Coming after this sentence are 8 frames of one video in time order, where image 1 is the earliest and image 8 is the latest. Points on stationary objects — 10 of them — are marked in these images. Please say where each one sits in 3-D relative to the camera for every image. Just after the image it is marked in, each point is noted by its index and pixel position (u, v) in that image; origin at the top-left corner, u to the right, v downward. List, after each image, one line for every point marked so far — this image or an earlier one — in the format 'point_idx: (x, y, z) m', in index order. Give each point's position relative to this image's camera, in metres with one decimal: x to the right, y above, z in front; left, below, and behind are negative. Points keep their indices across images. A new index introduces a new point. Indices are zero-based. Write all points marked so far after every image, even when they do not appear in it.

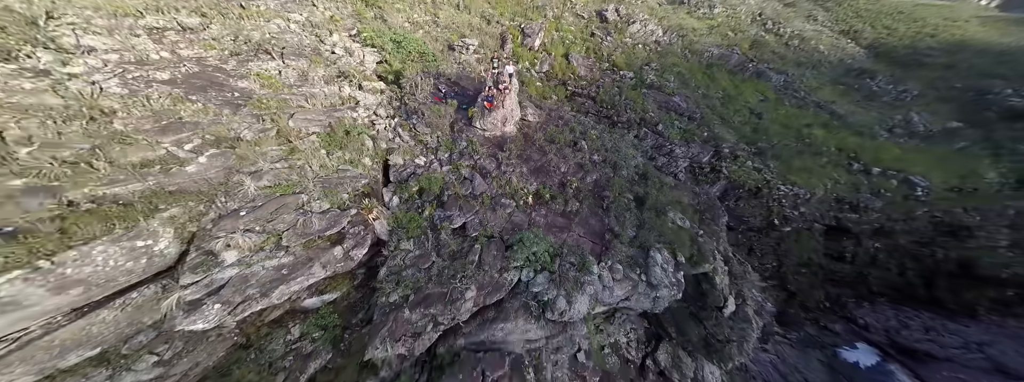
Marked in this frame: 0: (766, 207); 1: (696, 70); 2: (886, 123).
0: (+9.2, -0.6, +10.1) m
1: (+8.3, +5.5, +12.8) m
2: (+17.1, +3.0, +12.8) m
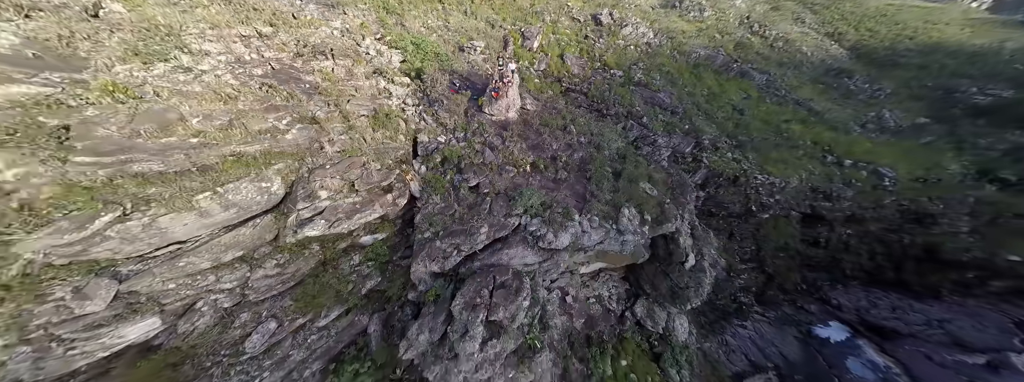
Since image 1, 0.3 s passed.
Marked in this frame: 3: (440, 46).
0: (+9.2, -0.1, +11.1) m
1: (+8.4, +6.0, +13.8) m
2: (+17.1, +3.5, +13.8) m
3: (-2.2, +4.5, +8.6) m
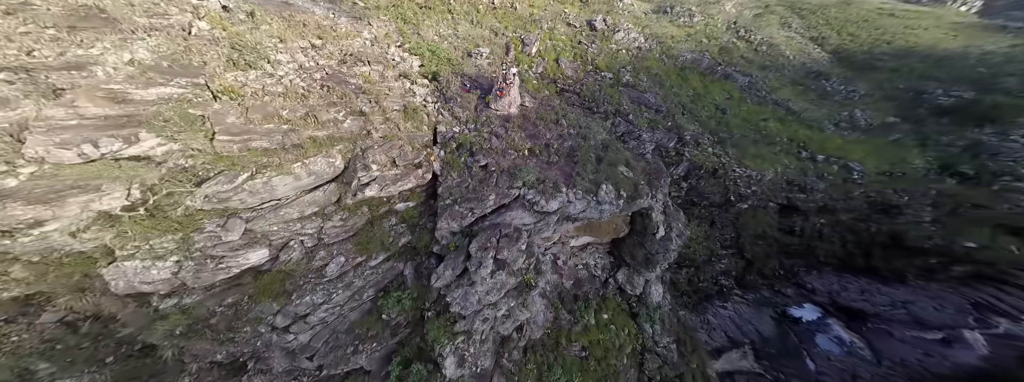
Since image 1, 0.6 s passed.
0: (+9.3, +0.2, +12.3) m
1: (+8.4, +6.3, +14.9) m
2: (+17.2, +3.8, +14.9) m
3: (-2.1, +4.9, +9.8) m
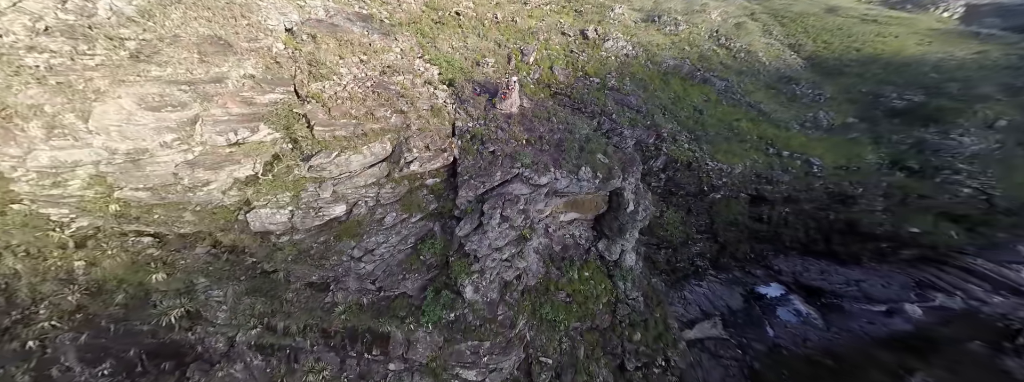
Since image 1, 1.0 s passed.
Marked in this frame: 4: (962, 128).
0: (+9.3, +0.7, +14.0) m
1: (+8.5, +6.8, +16.7) m
2: (+17.2, +4.3, +16.7) m
3: (-2.1, +5.4, +11.5) m
4: (+23.1, +3.2, +14.5) m
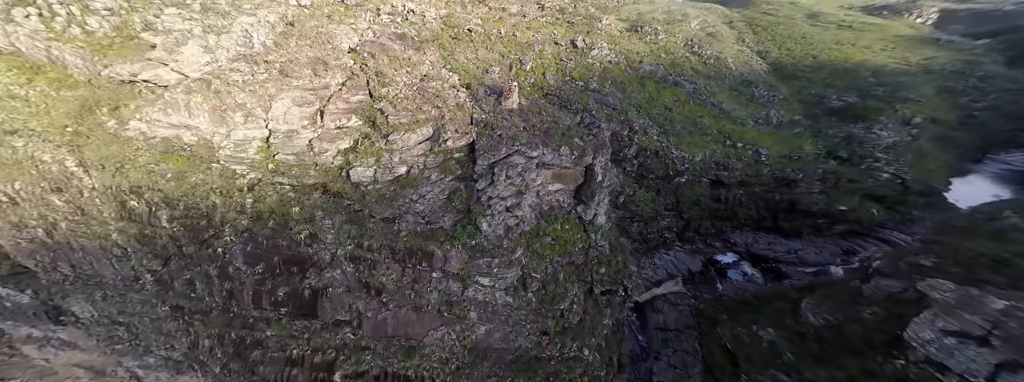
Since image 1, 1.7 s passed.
0: (+9.3, +1.7, +17.2) m
1: (+8.5, +7.8, +19.9) m
2: (+17.3, +5.2, +19.9) m
3: (-2.0, +6.4, +14.7) m
4: (+23.2, +4.1, +17.7) m
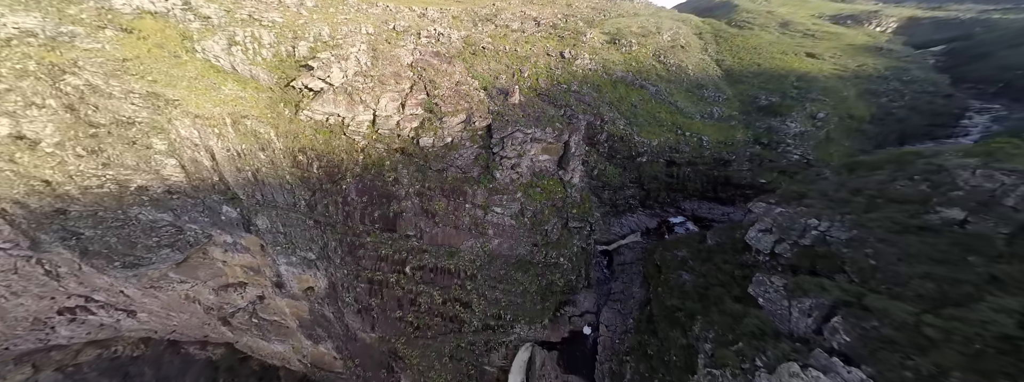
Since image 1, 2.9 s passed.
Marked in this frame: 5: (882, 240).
0: (+9.5, +3.6, +23.0) m
1: (+8.7, +9.7, +25.6) m
2: (+17.4, +7.2, +25.6) m
3: (-1.9, +8.3, +20.5) m
4: (+23.3, +6.0, +23.4) m
5: (+12.7, -1.6, +9.6) m
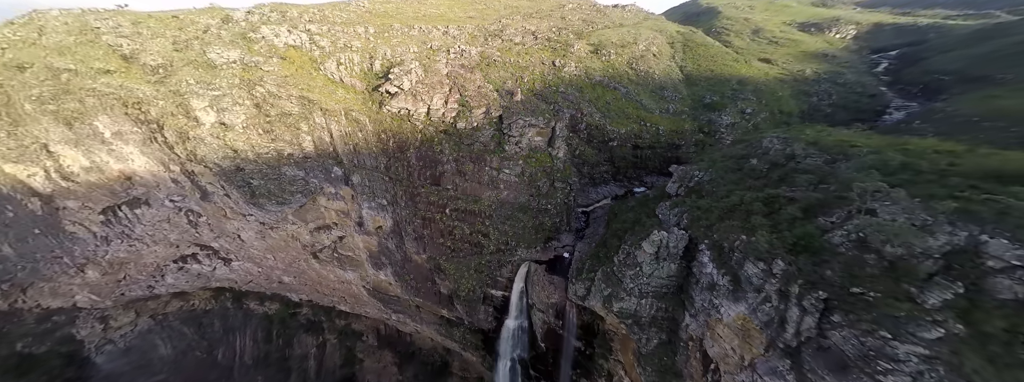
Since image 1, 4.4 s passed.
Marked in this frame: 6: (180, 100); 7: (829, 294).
0: (+9.9, +6.2, +30.7) m
1: (+9.1, +12.4, +33.3) m
2: (+17.8, +9.8, +33.3) m
3: (-1.5, +10.9, +28.2) m
4: (+23.7, +8.6, +31.0) m
5: (+12.9, +0.9, +17.4) m
6: (-23.2, +6.4, +19.8) m
7: (+10.9, -3.5, +9.8) m
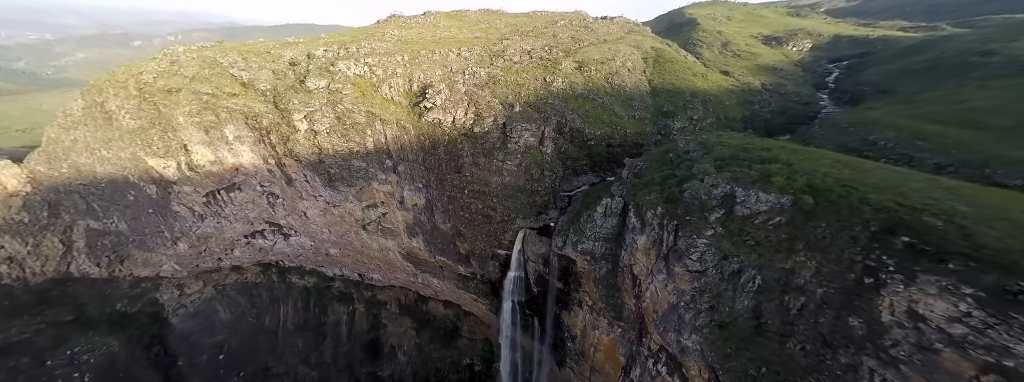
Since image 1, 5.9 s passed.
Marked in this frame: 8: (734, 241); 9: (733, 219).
0: (+9.9, +7.8, +39.6) m
1: (+9.1, +14.0, +42.1) m
2: (+17.9, +11.4, +42.1) m
3: (-1.5, +12.5, +37.0) m
4: (+23.8, +10.3, +39.8) m
5: (+13.0, +2.4, +26.2) m
6: (-23.1, +7.9, +28.6) m
7: (+11.0, -2.1, +18.7) m
8: (+11.9, -2.6, +15.8) m
9: (+12.6, -1.6, +16.5) m
